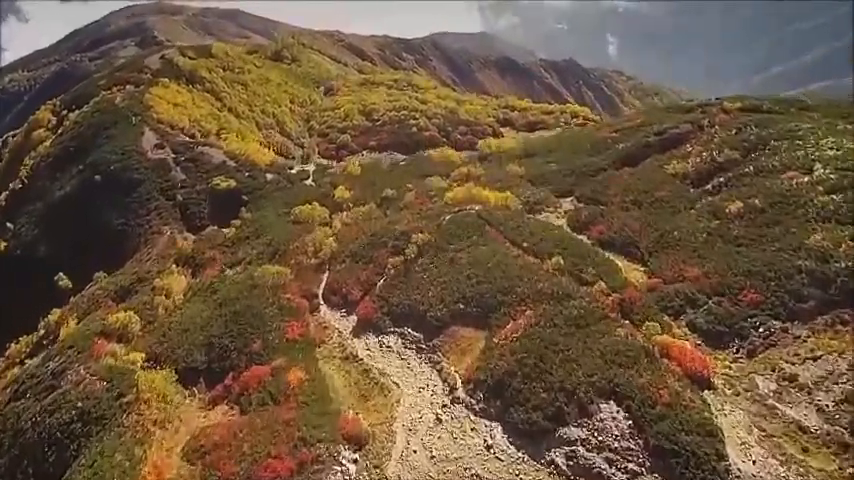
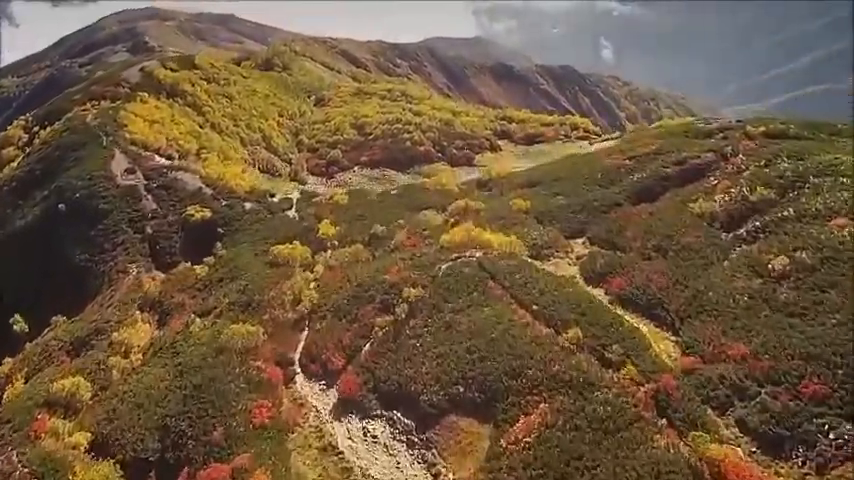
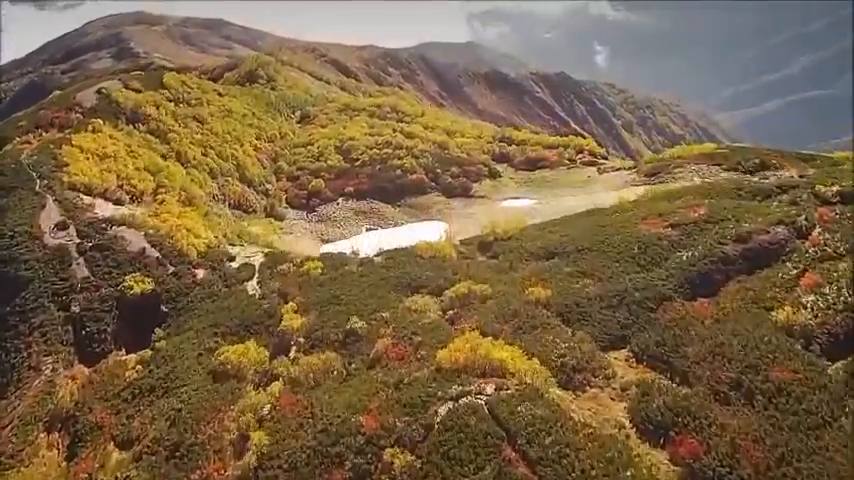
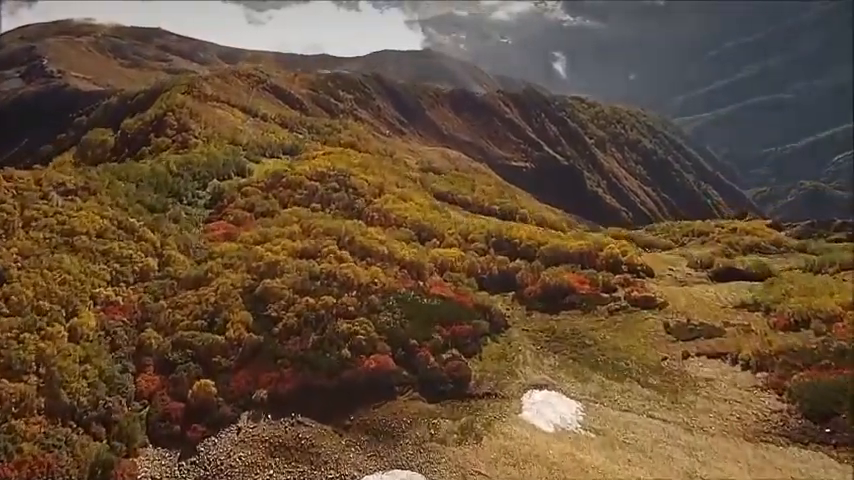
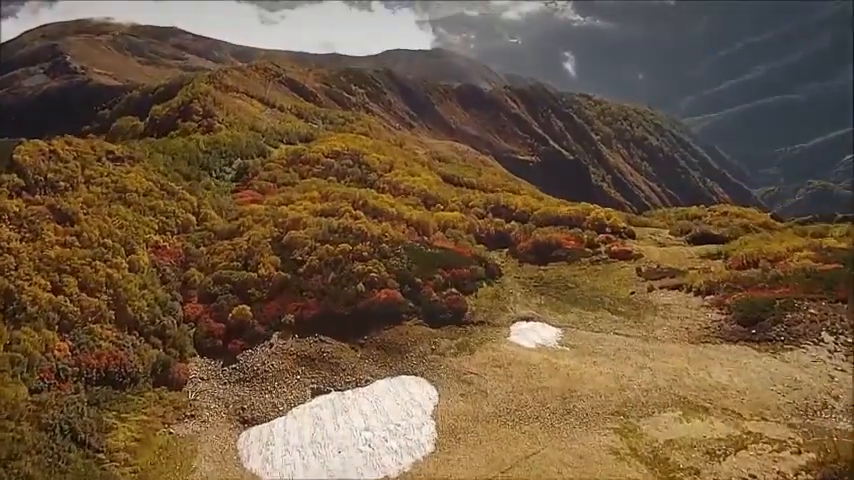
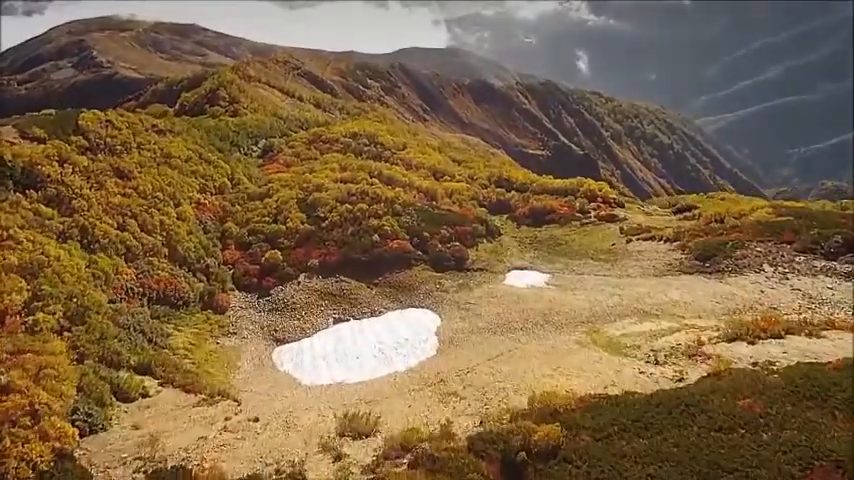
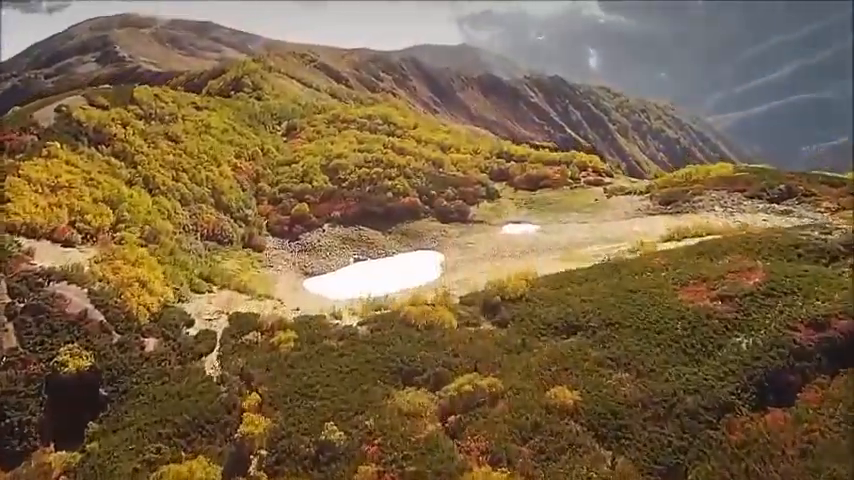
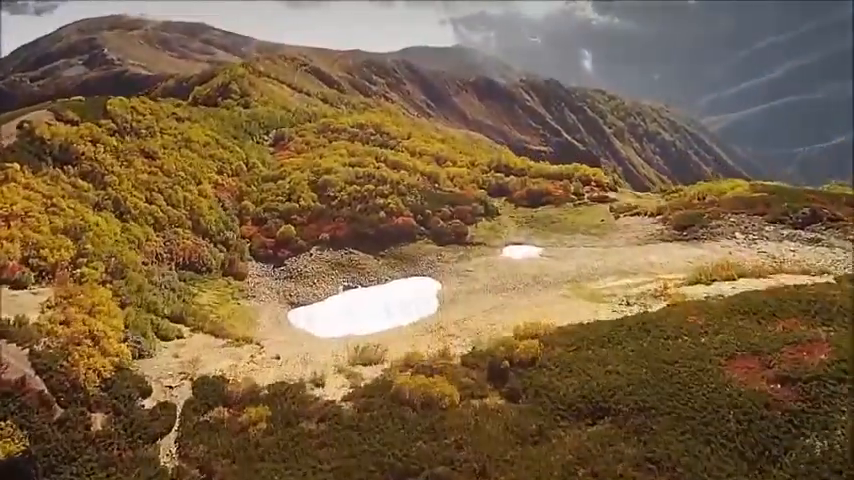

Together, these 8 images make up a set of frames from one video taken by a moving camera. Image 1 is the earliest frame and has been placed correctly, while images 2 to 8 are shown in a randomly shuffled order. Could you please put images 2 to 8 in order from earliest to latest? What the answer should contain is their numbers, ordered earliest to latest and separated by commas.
2, 3, 7, 8, 6, 5, 4
